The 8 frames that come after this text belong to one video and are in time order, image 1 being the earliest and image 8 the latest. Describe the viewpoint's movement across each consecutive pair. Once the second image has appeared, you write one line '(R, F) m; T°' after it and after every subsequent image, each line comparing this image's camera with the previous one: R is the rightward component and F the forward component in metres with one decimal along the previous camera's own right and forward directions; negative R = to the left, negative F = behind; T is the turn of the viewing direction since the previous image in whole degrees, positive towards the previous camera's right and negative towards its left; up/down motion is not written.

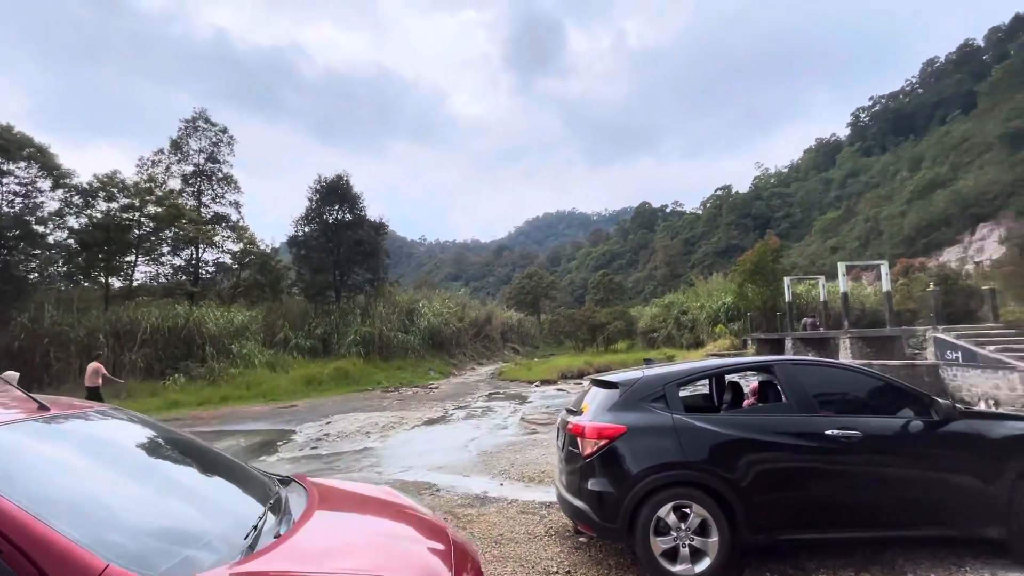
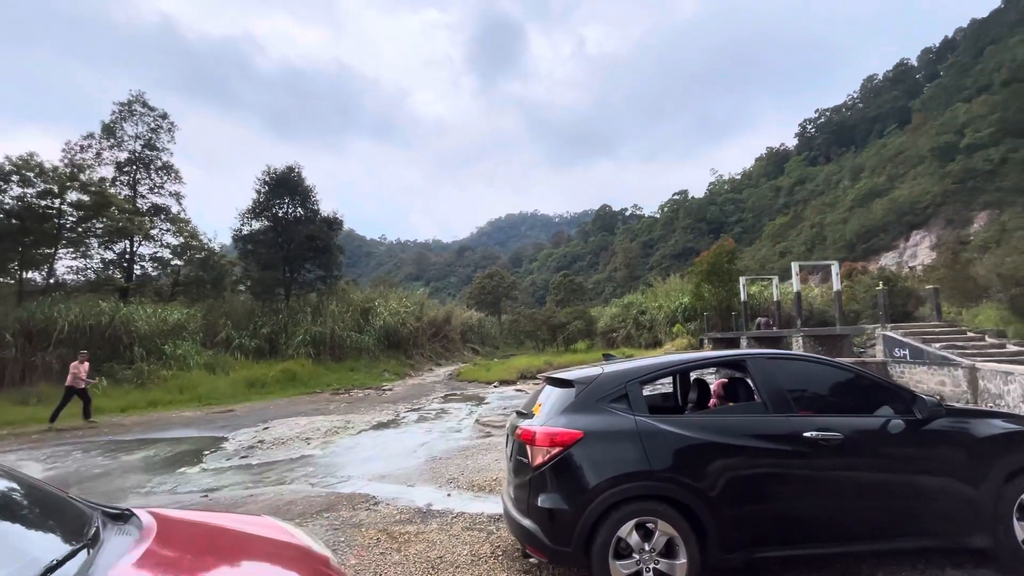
(+0.1, +0.5) m; +5°
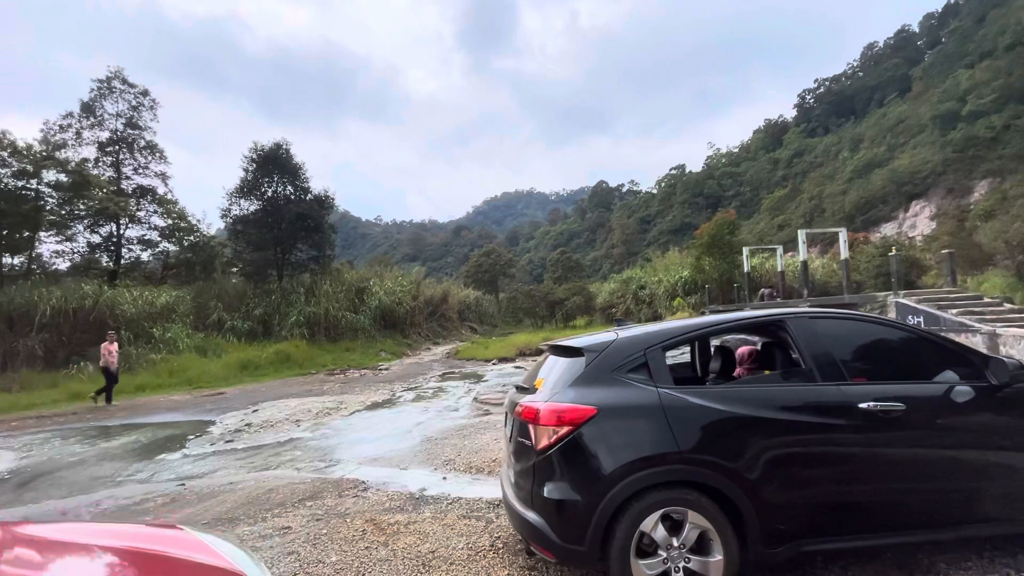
(0.0, +0.5) m; 0°
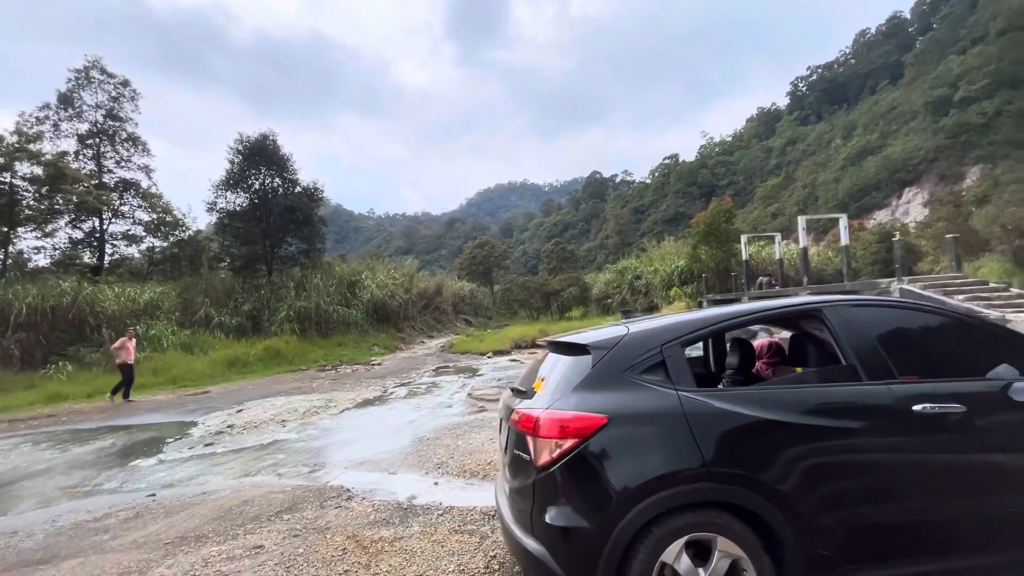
(0.0, +0.4) m; +1°
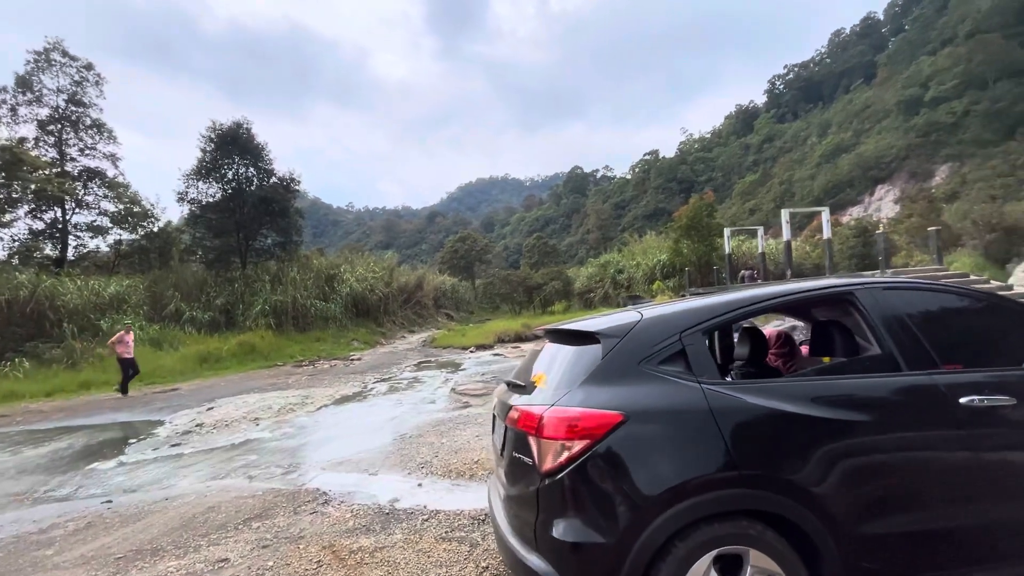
(-0.1, +0.3) m; +2°
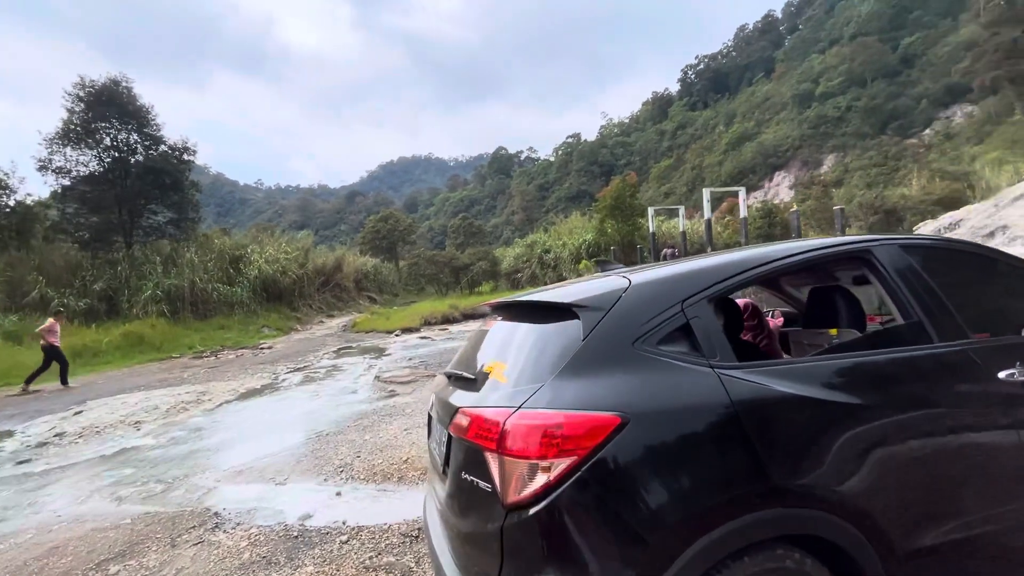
(-0.1, +0.6) m; +9°
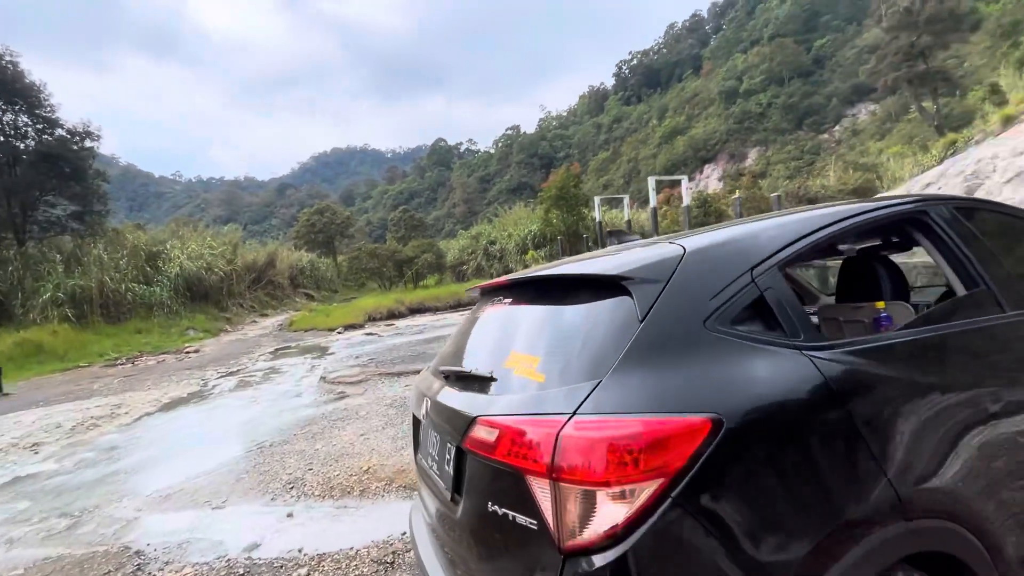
(-0.2, +0.4) m; +7°
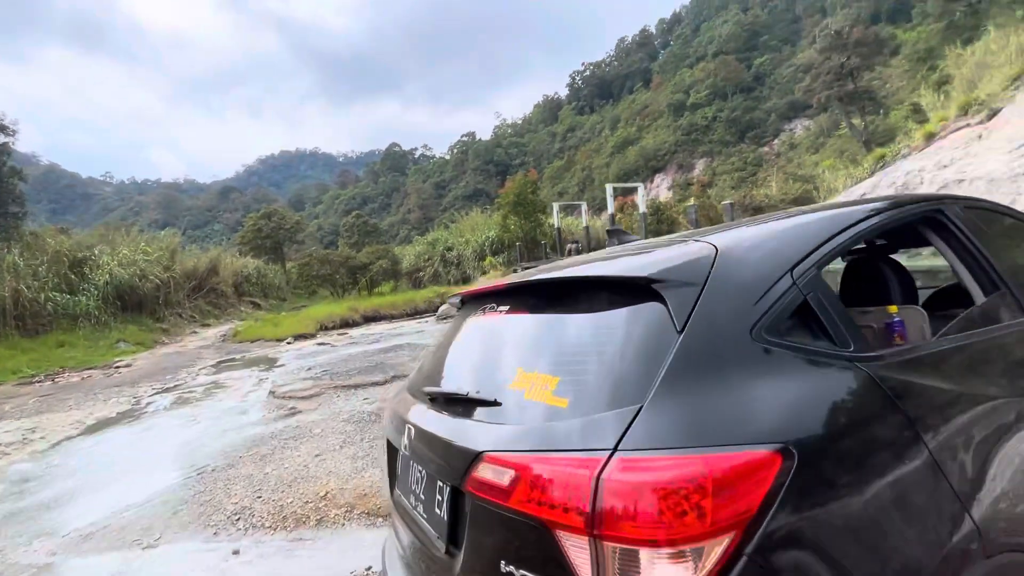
(-0.1, +0.2) m; +5°
